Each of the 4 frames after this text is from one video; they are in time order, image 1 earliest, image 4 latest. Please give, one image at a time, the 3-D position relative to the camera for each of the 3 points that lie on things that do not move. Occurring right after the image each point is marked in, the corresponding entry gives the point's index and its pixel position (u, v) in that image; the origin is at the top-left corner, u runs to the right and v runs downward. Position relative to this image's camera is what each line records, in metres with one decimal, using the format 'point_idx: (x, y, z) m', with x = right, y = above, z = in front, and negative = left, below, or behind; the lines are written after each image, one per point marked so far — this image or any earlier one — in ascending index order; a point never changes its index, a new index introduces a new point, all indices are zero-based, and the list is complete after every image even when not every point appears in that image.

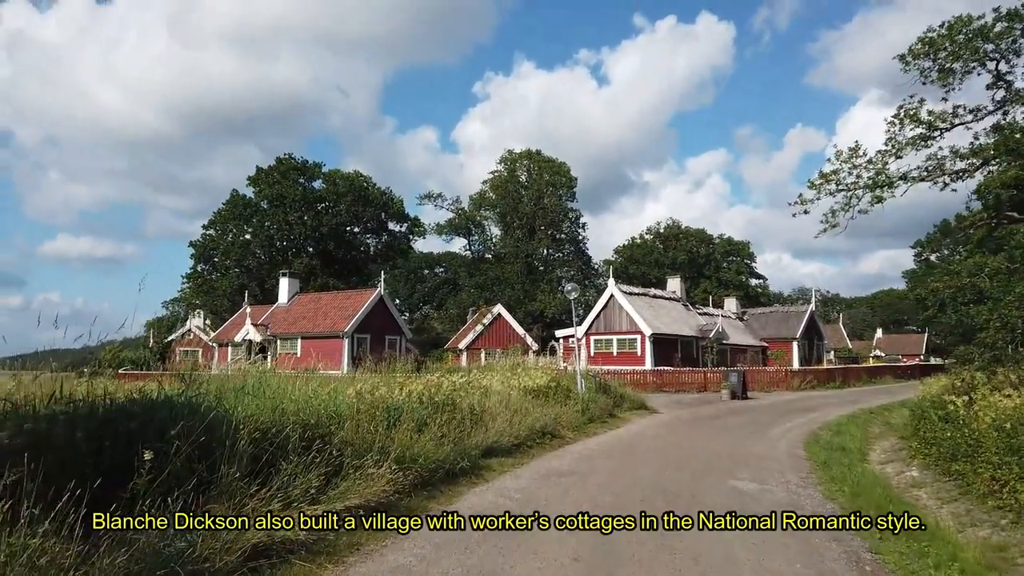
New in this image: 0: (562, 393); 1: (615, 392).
0: (+1.1, -2.4, +16.8) m
1: (+2.7, -2.8, +19.5) m
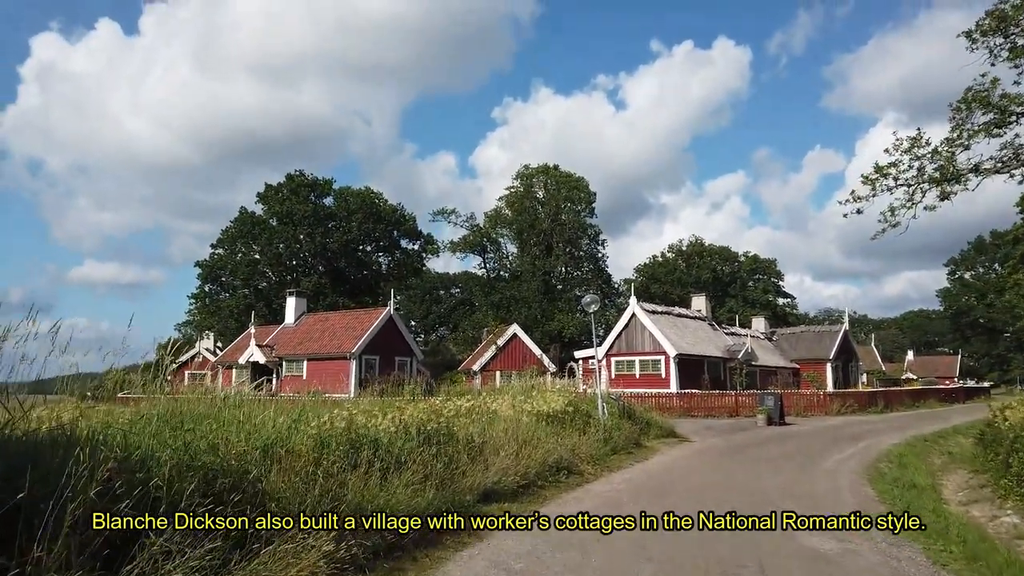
0: (+1.4, -2.6, +14.7) m
1: (+3.0, -3.1, +17.4) m
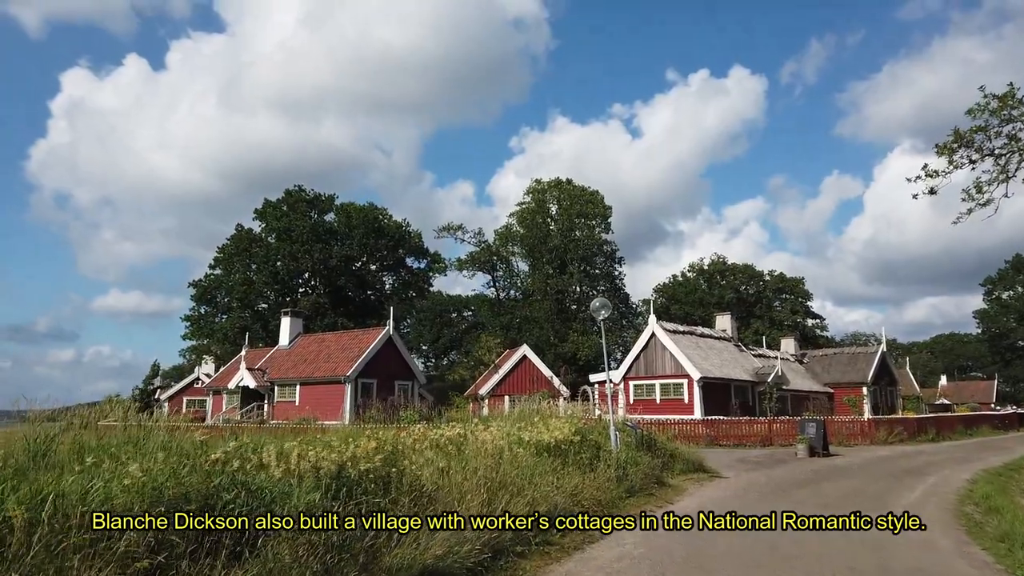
0: (+1.2, -2.7, +11.9) m
1: (+3.0, -3.2, +14.5) m
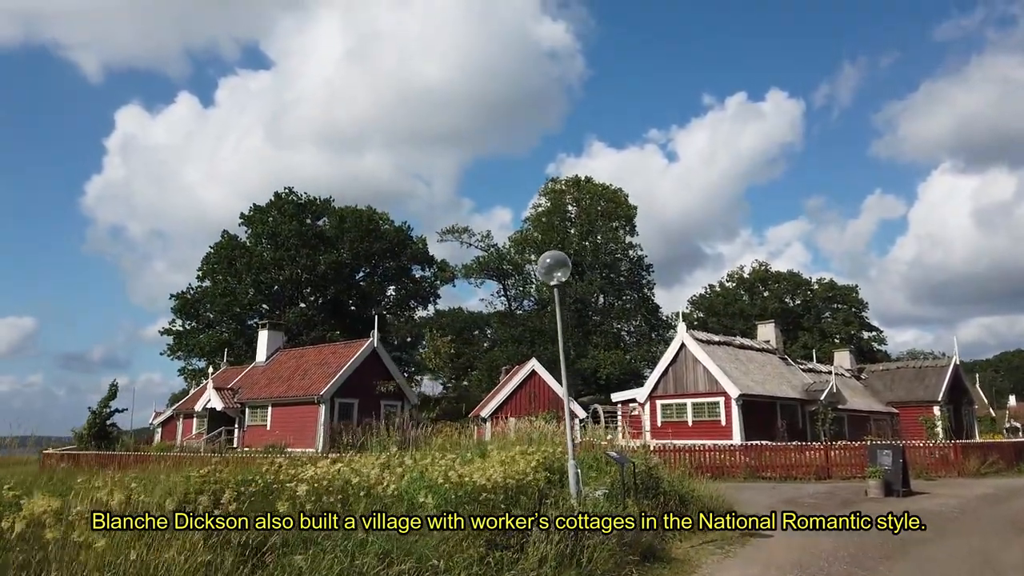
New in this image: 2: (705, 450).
0: (+0.2, -2.1, +7.1) m
1: (+2.1, -2.6, +9.6) m
2: (+5.1, -4.3, +19.6) m
